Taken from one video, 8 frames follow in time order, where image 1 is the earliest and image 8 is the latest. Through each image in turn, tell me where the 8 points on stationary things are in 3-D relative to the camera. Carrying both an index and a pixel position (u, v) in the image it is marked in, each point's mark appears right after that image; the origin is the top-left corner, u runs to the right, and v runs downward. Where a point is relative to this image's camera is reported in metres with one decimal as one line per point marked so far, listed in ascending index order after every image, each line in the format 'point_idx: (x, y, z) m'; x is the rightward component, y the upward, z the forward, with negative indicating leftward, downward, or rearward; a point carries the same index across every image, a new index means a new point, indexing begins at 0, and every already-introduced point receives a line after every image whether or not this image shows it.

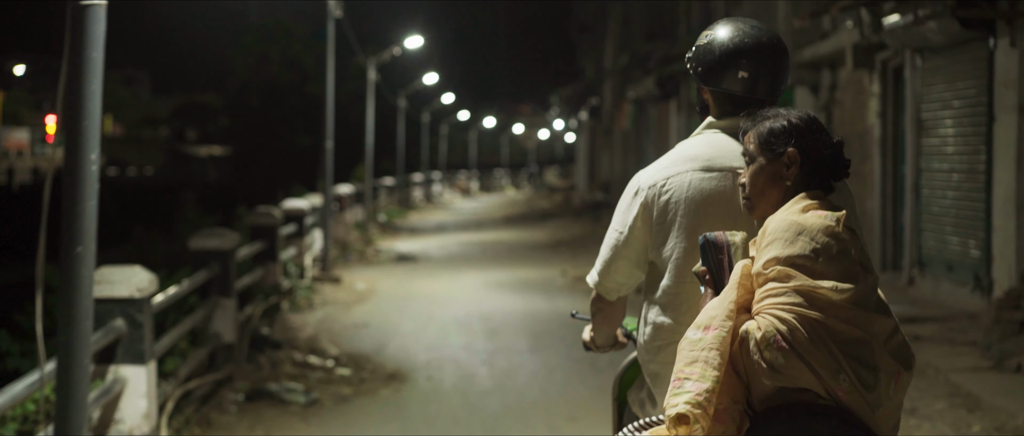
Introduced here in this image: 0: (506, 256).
0: (-0.1, -0.6, +17.8) m
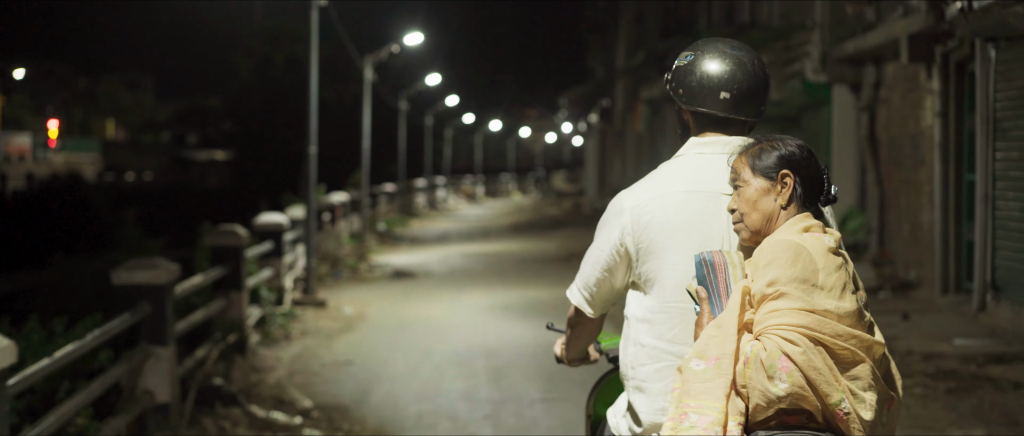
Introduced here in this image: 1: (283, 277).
0: (0.0, -0.8, +16.2) m
1: (-2.4, -0.6, +10.8) m
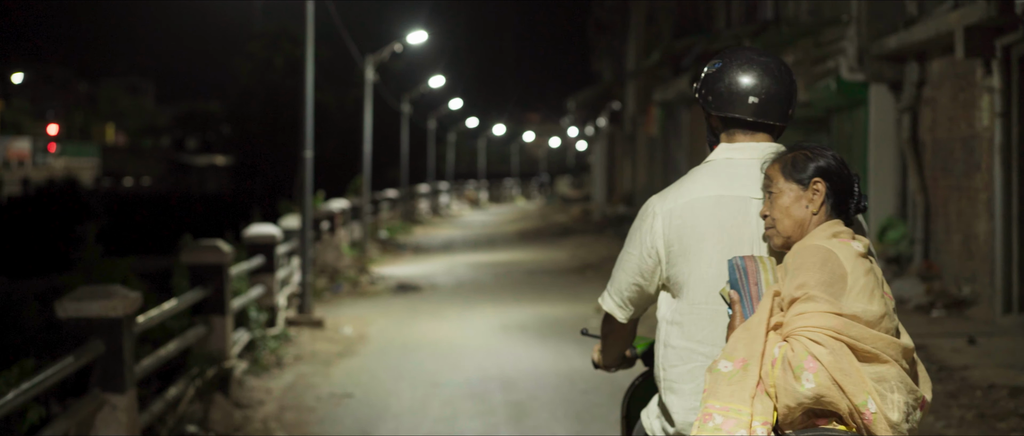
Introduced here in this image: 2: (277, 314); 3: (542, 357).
0: (+0.2, -1.0, +15.2) m
1: (-2.2, -0.7, +9.8) m
2: (-2.3, -1.0, +9.9) m
3: (+0.3, -1.2, +9.0) m
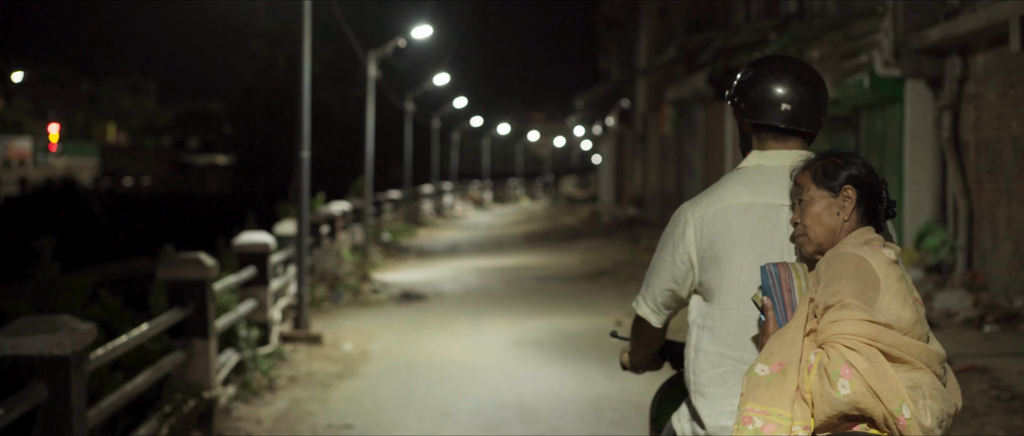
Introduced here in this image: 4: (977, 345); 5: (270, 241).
0: (+0.3, -1.0, +14.3) m
1: (-2.1, -0.8, +8.9) m
2: (-2.1, -1.0, +9.1) m
3: (+0.4, -1.3, +8.2) m
4: (+4.2, -1.1, +9.2) m
5: (-2.2, -0.2, +9.1) m
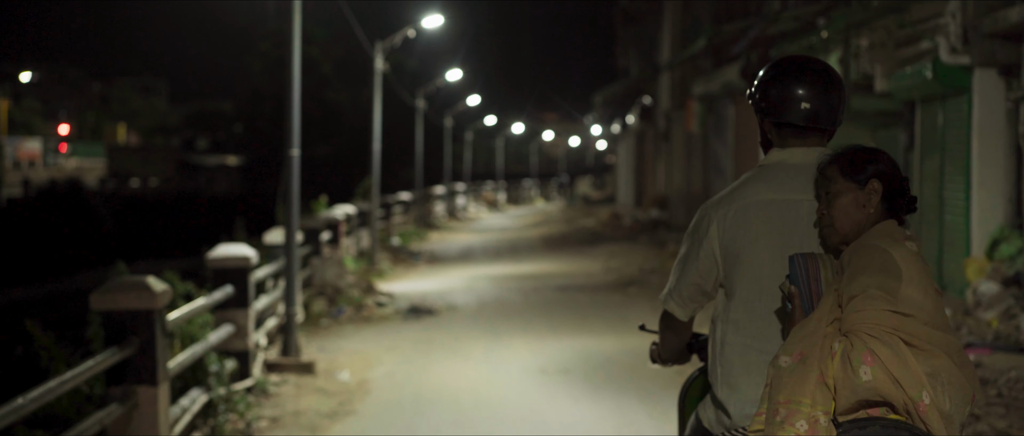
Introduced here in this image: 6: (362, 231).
0: (+0.6, -1.1, +12.9) m
1: (-1.9, -0.9, +7.6) m
2: (-1.9, -1.1, +7.8) m
3: (+0.6, -1.3, +6.8) m
4: (+4.3, -1.2, +7.8) m
5: (-2.0, -0.3, +7.8) m
6: (-2.9, -0.3, +19.7) m
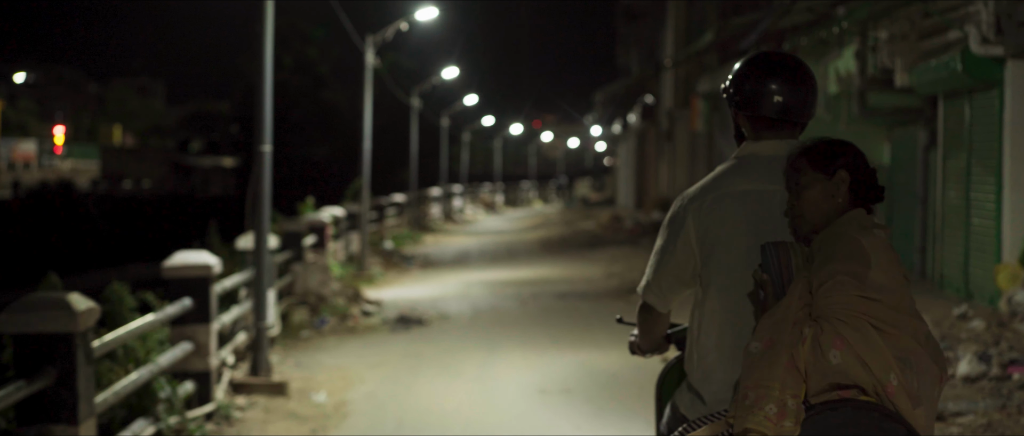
0: (+0.5, -1.1, +12.1) m
1: (-2.0, -0.9, +6.7) m
2: (-2.0, -1.1, +6.9) m
3: (+0.5, -1.4, +6.0) m
4: (+4.3, -1.2, +6.9) m
5: (-2.0, -0.3, +6.9) m
6: (-2.9, -0.3, +18.9) m
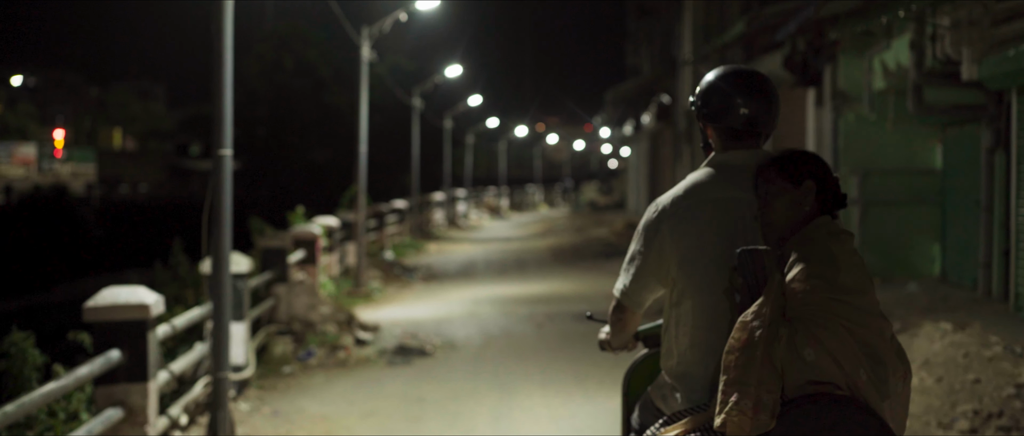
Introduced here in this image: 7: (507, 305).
0: (+0.7, -1.3, +10.5) m
1: (-1.8, -1.0, +5.2) m
2: (-1.8, -1.2, +5.4) m
3: (+0.7, -1.5, +4.4) m
4: (+4.4, -1.3, +5.4) m
5: (-1.9, -0.4, +5.4) m
6: (-2.7, -0.5, +17.3) m
7: (-0.1, -1.2, +13.5) m
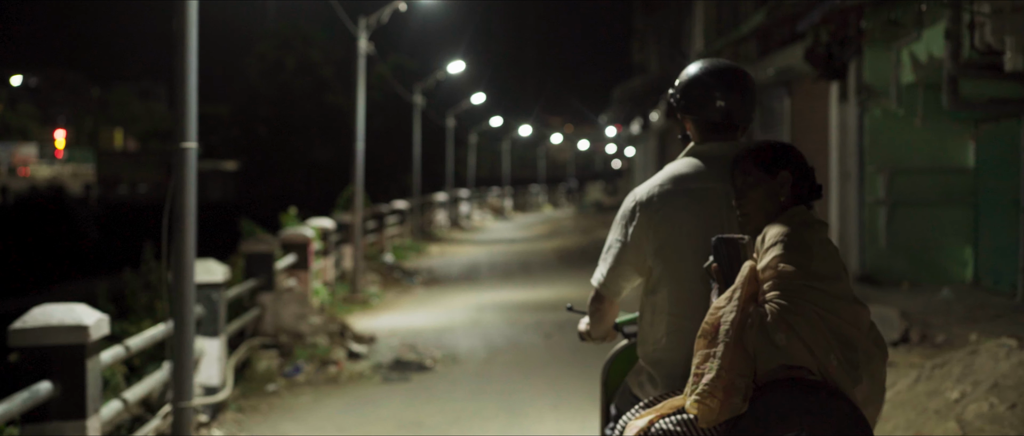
0: (+0.8, -1.3, +9.7) m
1: (-1.8, -1.0, +4.4) m
2: (-1.8, -1.2, +4.5) m
3: (+0.7, -1.5, +3.6) m
4: (+4.5, -1.3, +4.5) m
5: (-1.8, -0.4, +4.6) m
6: (-2.6, -0.5, +16.5) m
7: (0.0, -1.2, +12.6) m
